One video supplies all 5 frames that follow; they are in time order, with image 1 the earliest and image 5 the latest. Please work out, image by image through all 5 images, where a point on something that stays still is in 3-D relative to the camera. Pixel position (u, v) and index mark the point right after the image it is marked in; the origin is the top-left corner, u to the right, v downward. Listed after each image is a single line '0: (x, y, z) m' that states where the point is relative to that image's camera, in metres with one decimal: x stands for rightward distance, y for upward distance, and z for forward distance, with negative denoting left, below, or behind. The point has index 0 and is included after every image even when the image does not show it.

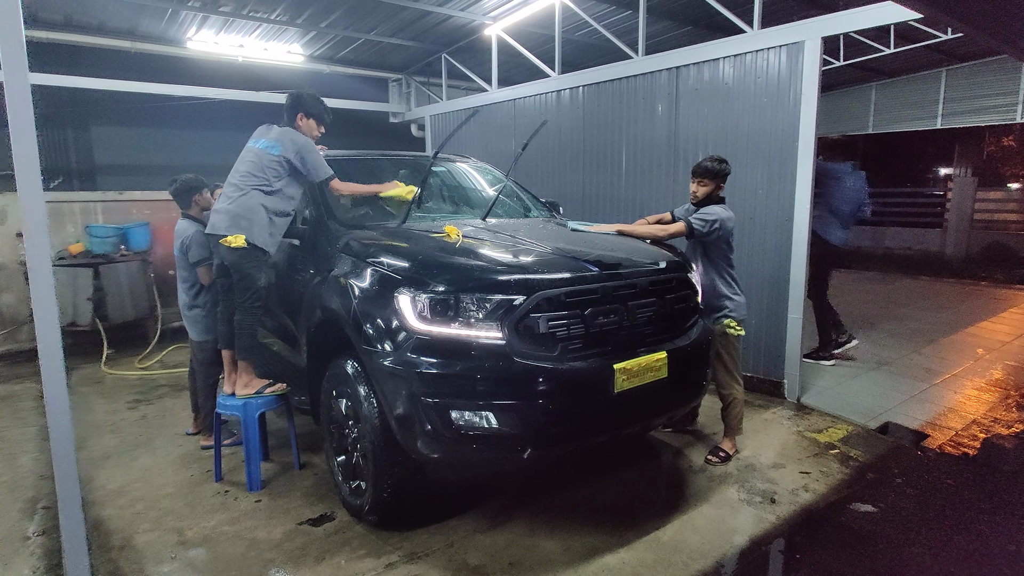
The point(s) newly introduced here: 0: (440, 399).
0: (-0.3, -0.4, +2.0) m
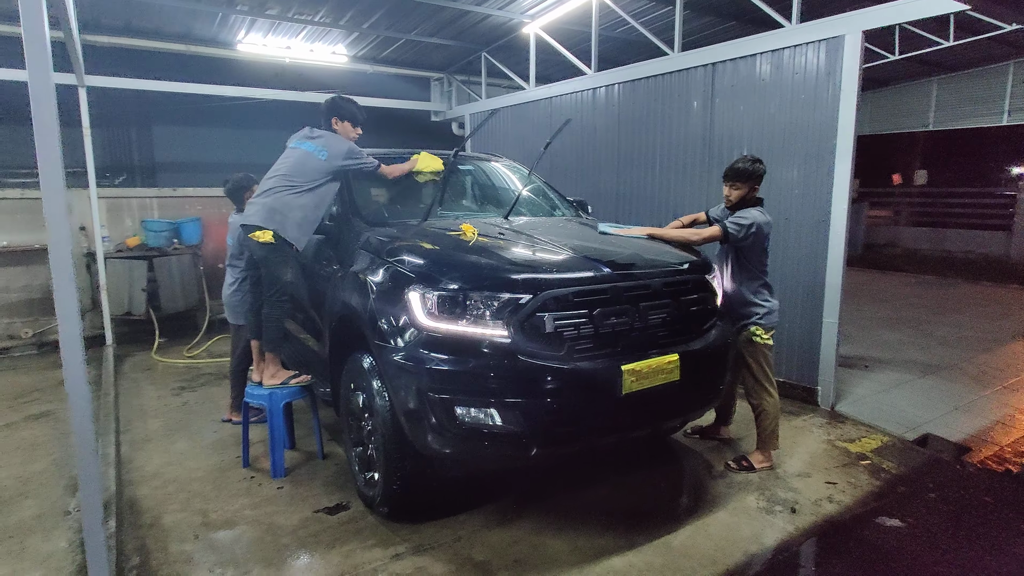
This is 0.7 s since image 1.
0: (-0.3, -0.4, +2.0) m
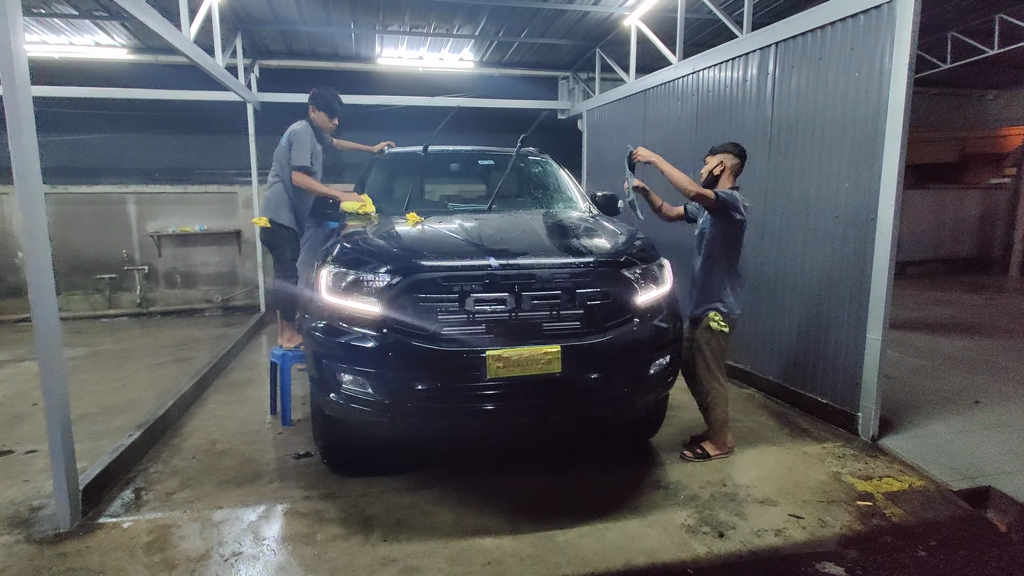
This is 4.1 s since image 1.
0: (-0.7, -0.3, +2.3) m
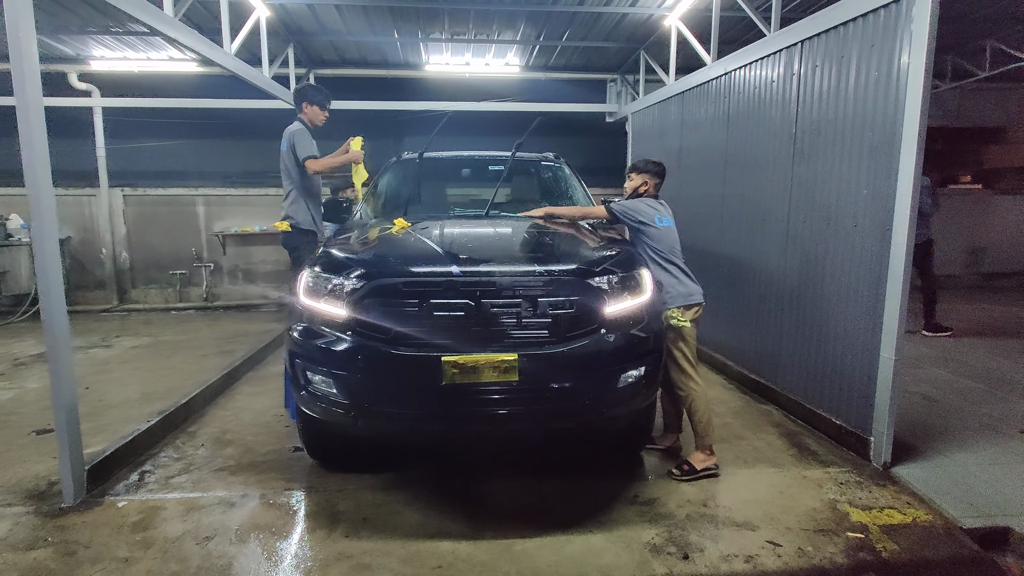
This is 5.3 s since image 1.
0: (-0.9, -0.3, +2.4) m
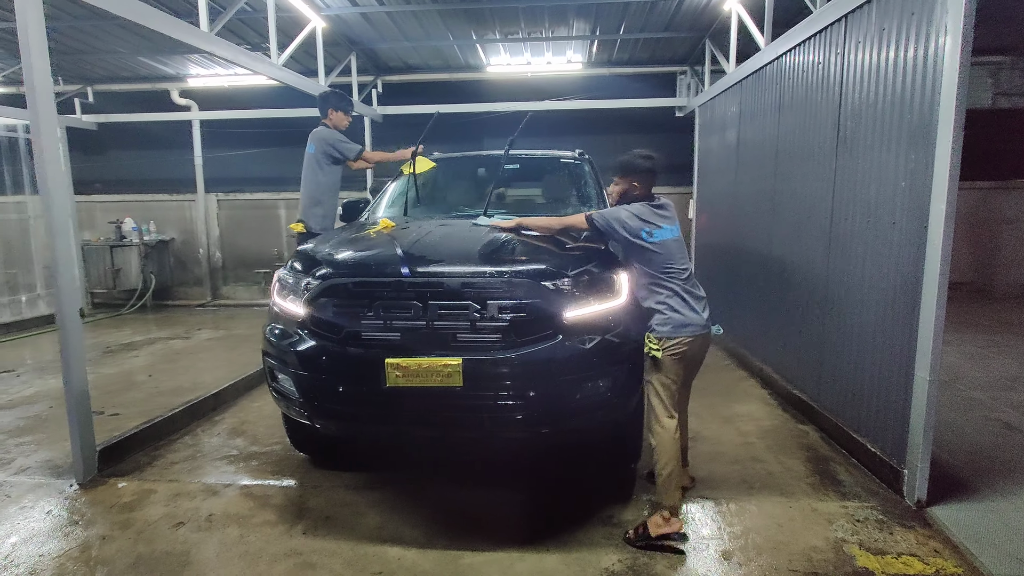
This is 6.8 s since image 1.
0: (-1.0, -0.3, +2.5) m
